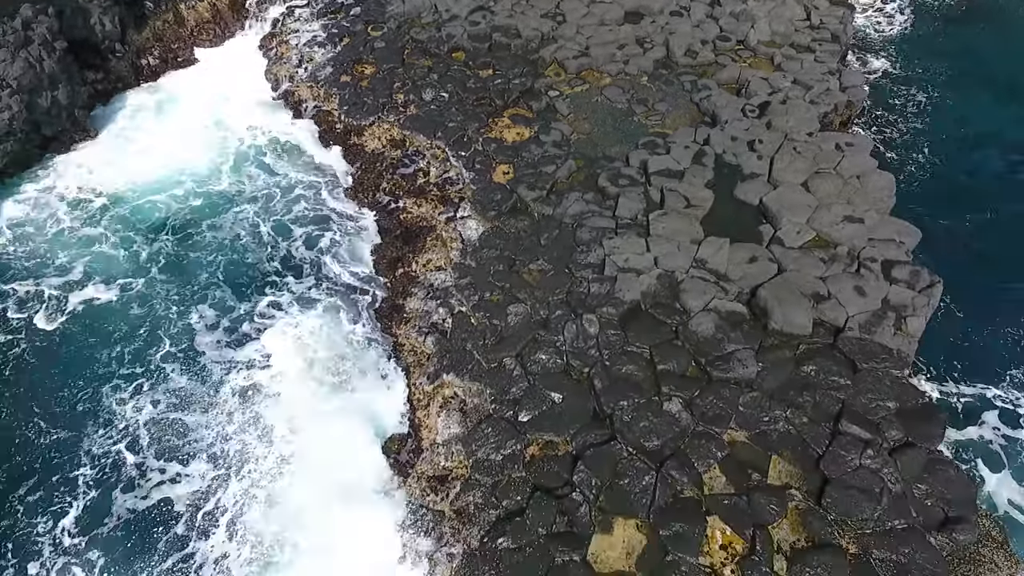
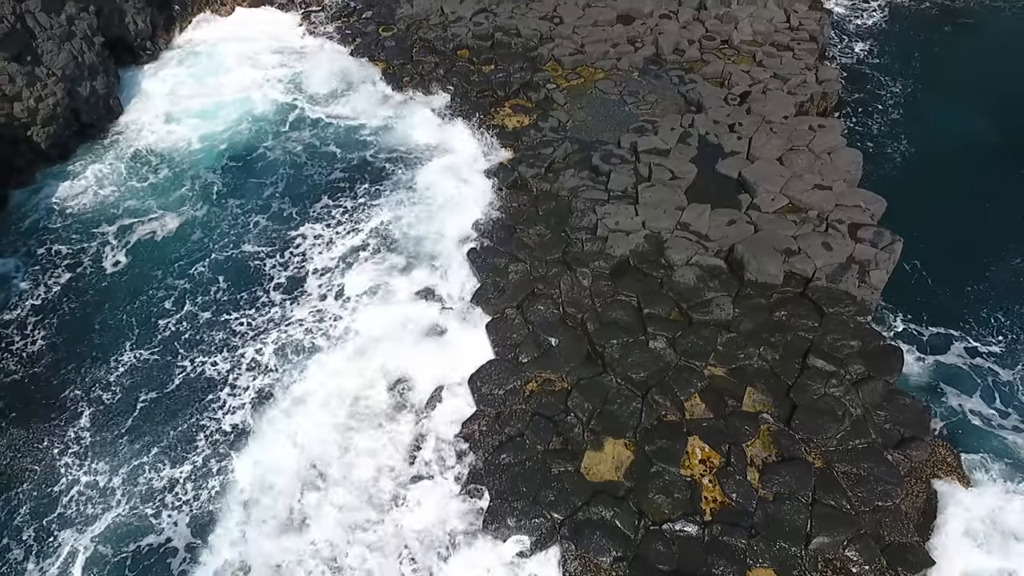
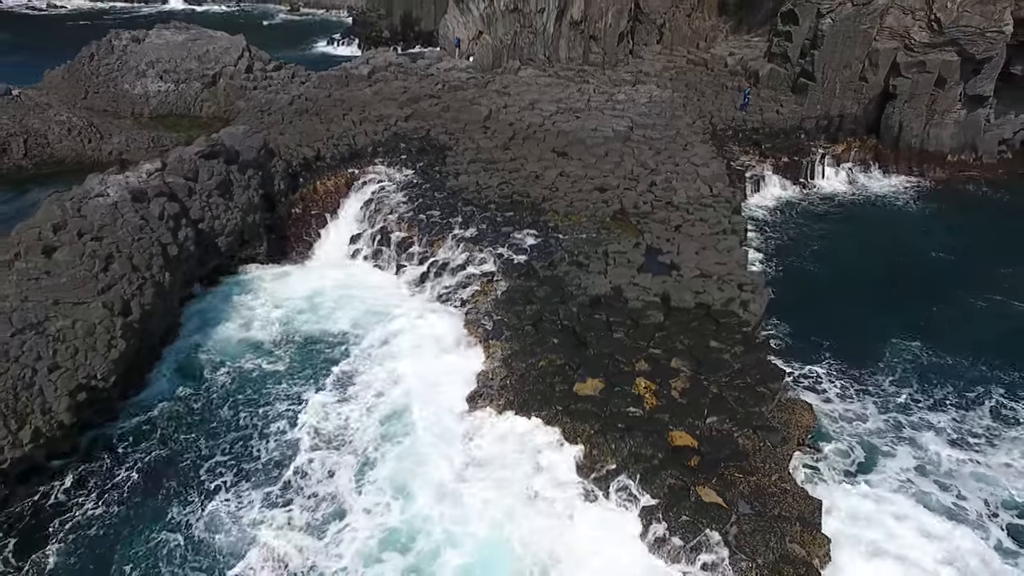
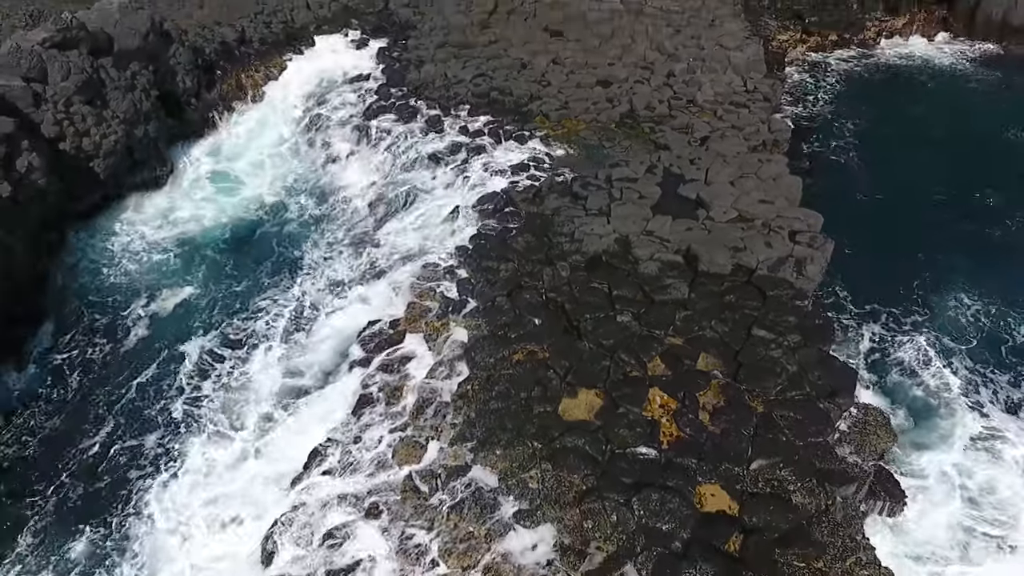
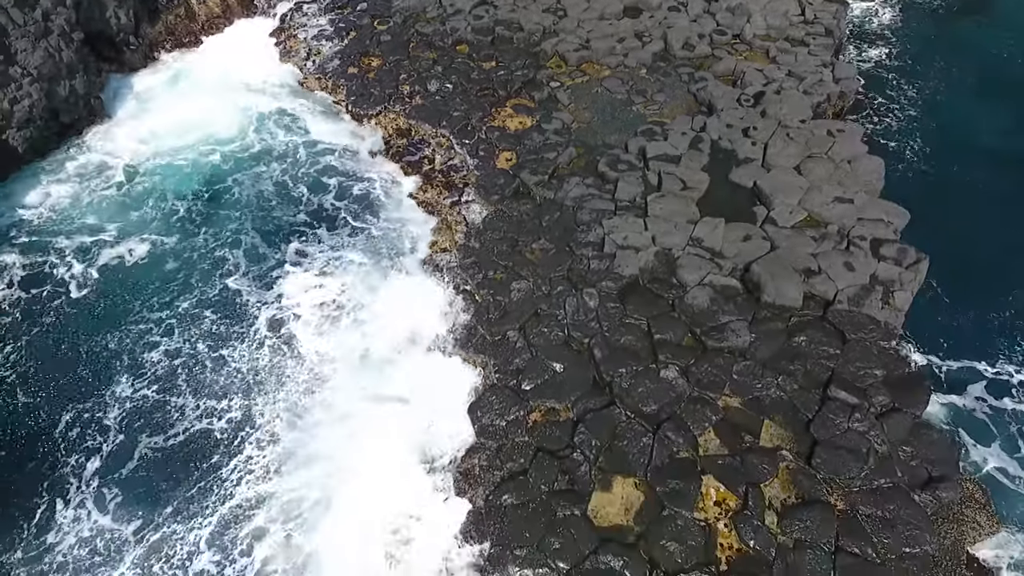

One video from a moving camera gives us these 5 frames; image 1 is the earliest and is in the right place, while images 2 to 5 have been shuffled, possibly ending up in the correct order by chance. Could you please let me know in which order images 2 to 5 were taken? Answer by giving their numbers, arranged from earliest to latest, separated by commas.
5, 2, 4, 3
